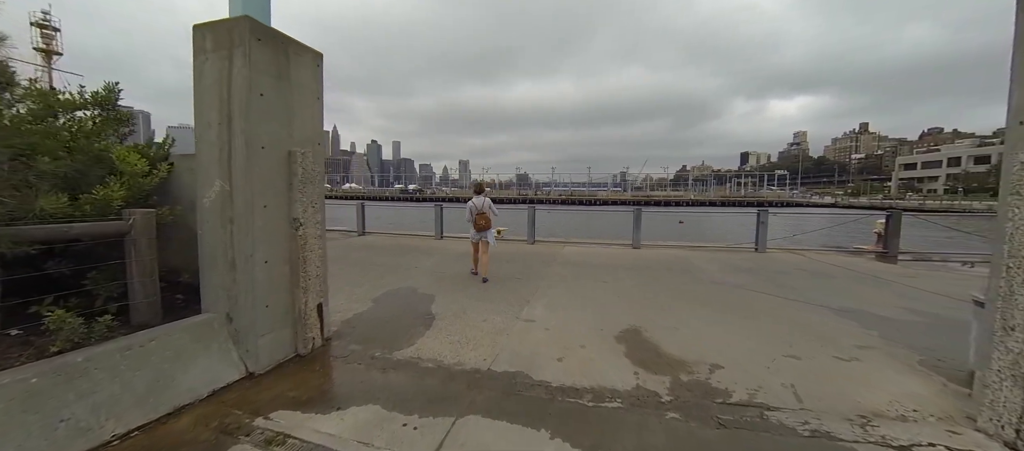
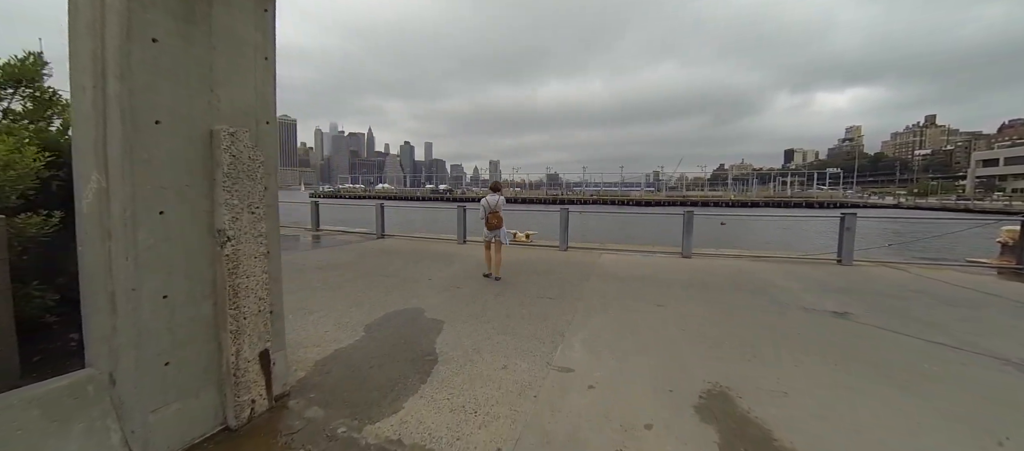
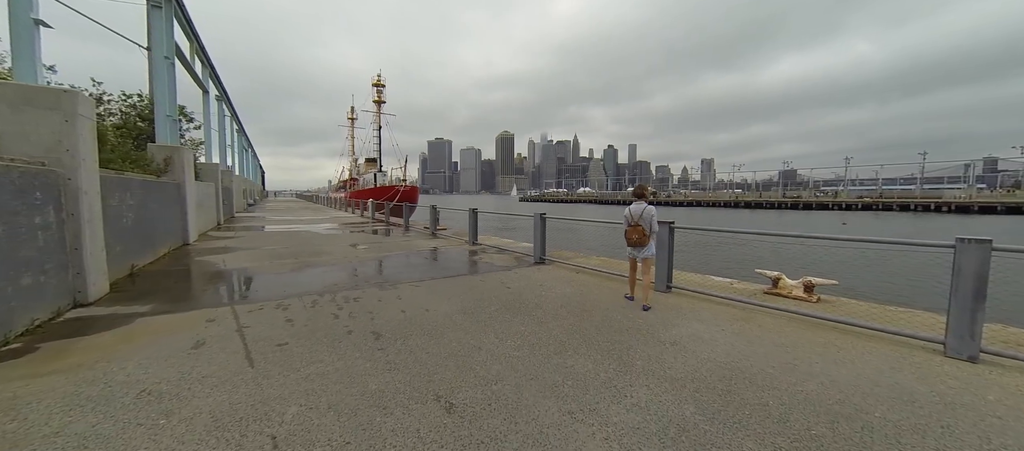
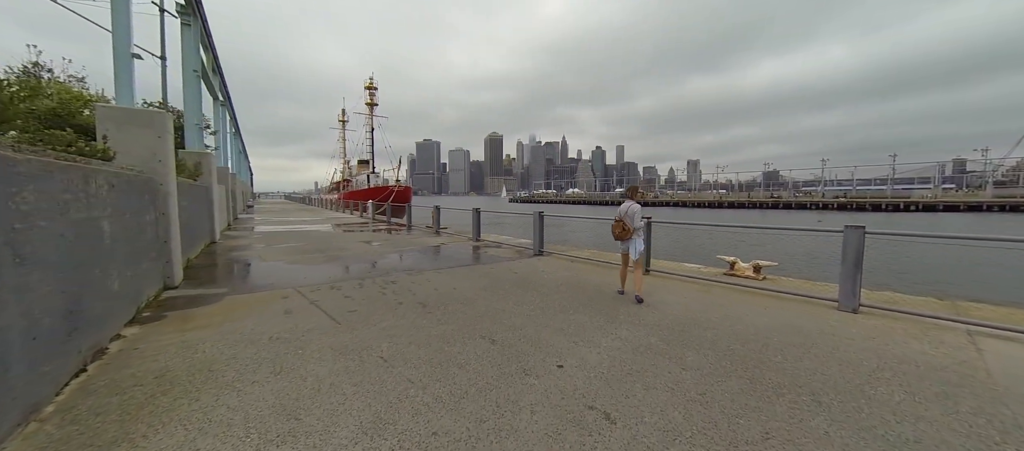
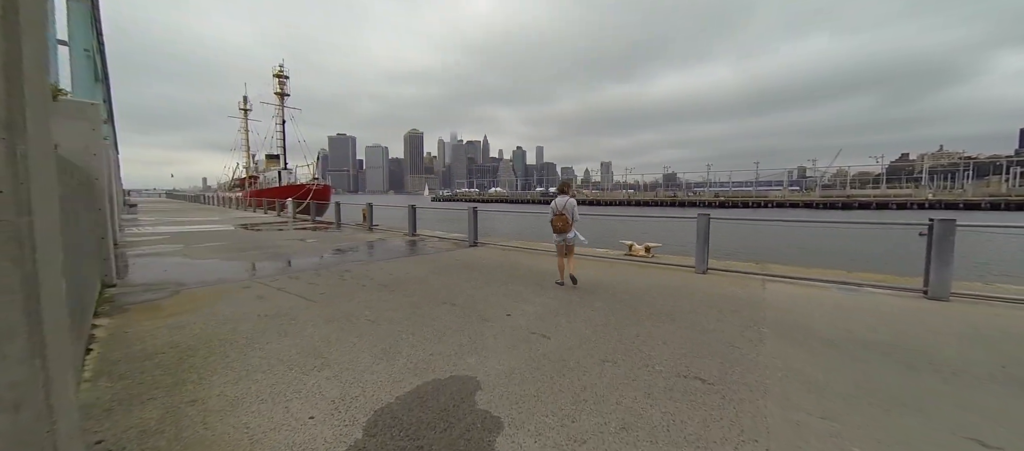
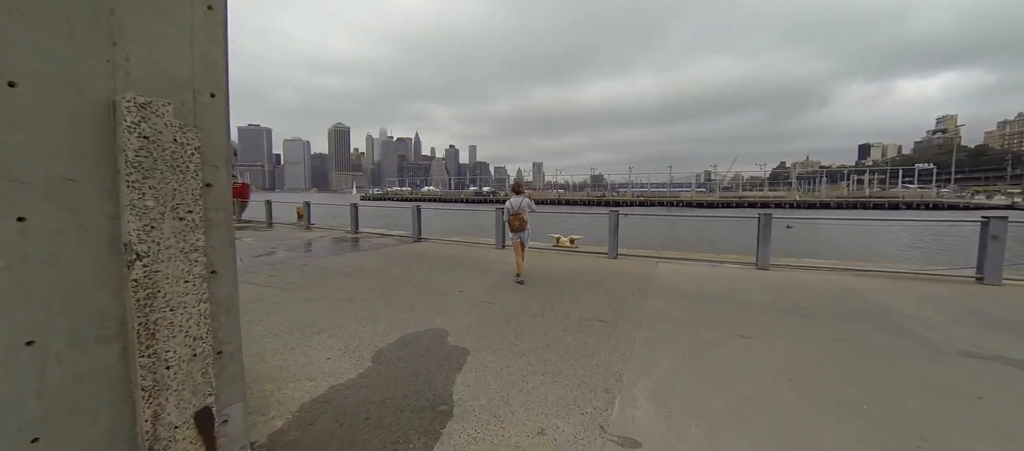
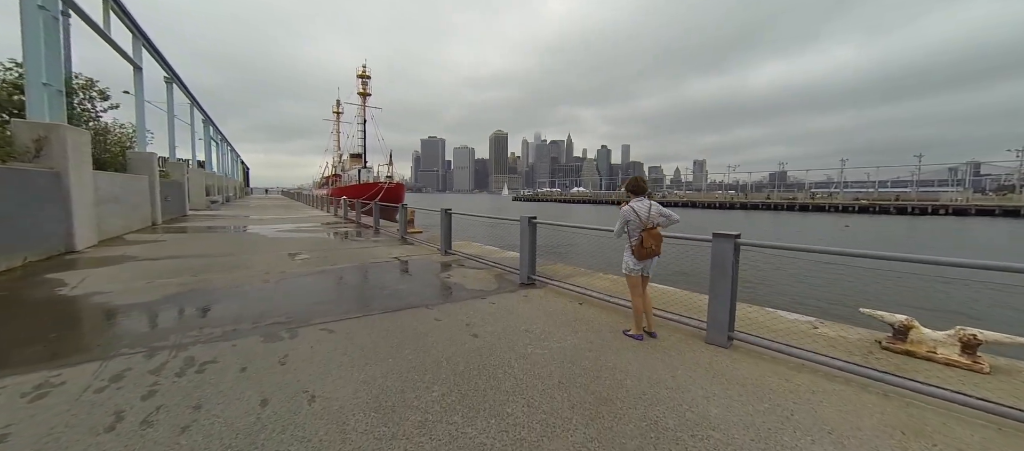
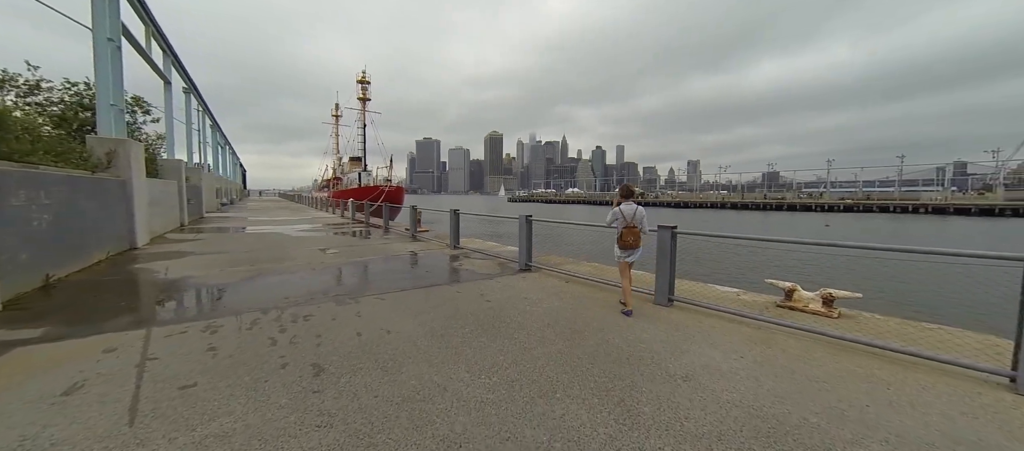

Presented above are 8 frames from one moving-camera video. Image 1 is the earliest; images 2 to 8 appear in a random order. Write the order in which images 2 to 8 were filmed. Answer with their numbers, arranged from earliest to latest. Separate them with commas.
2, 6, 5, 4, 3, 8, 7
